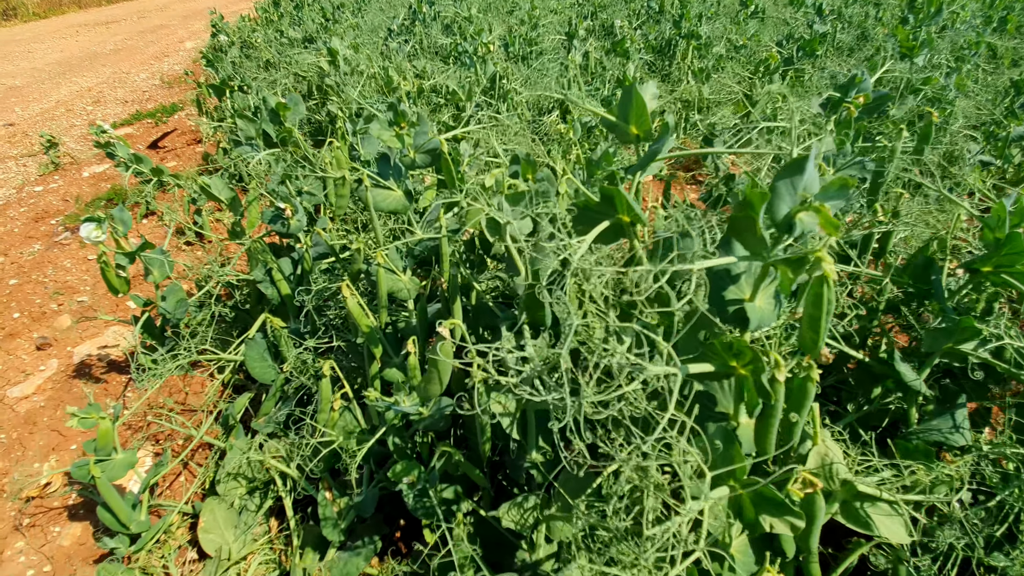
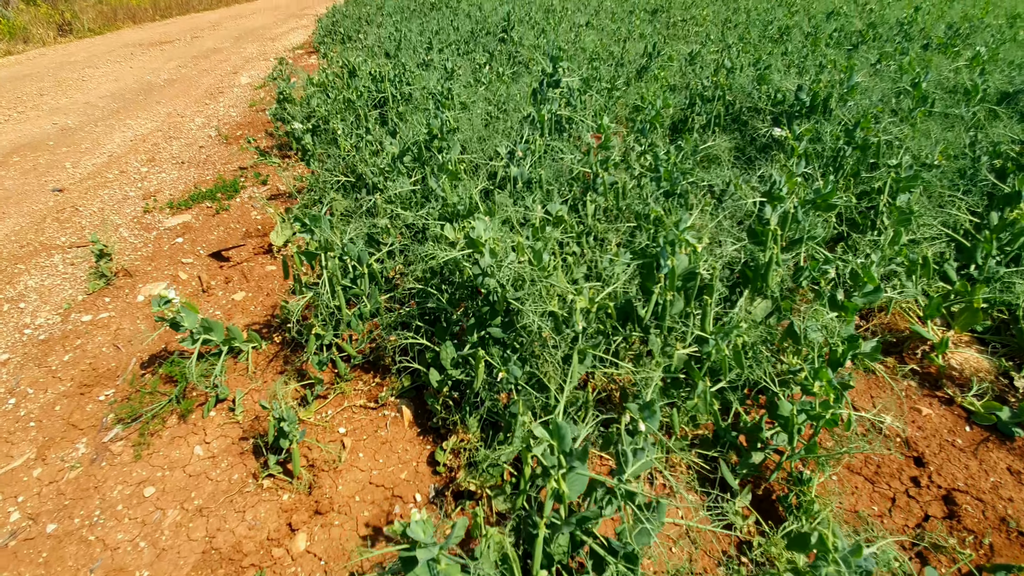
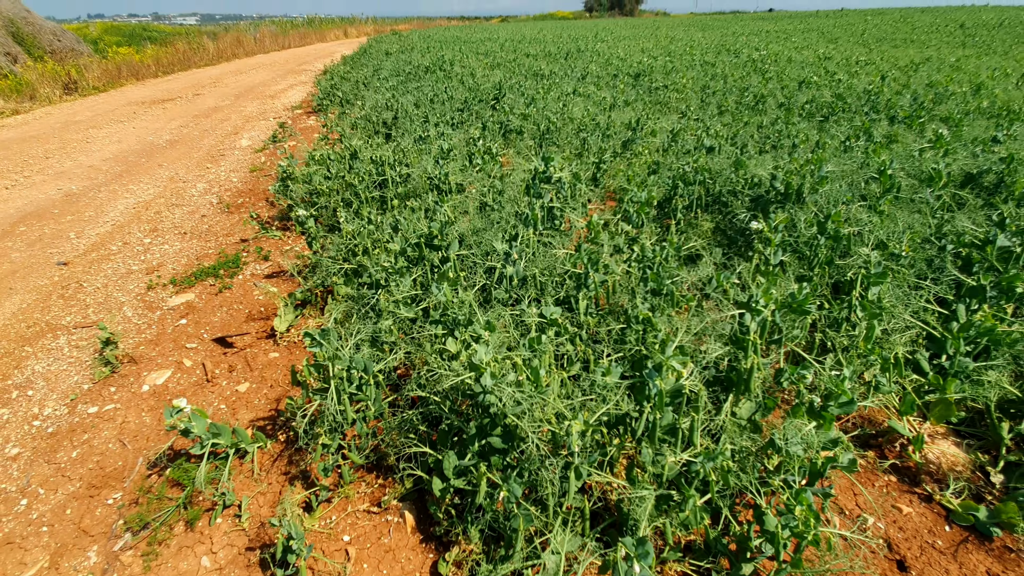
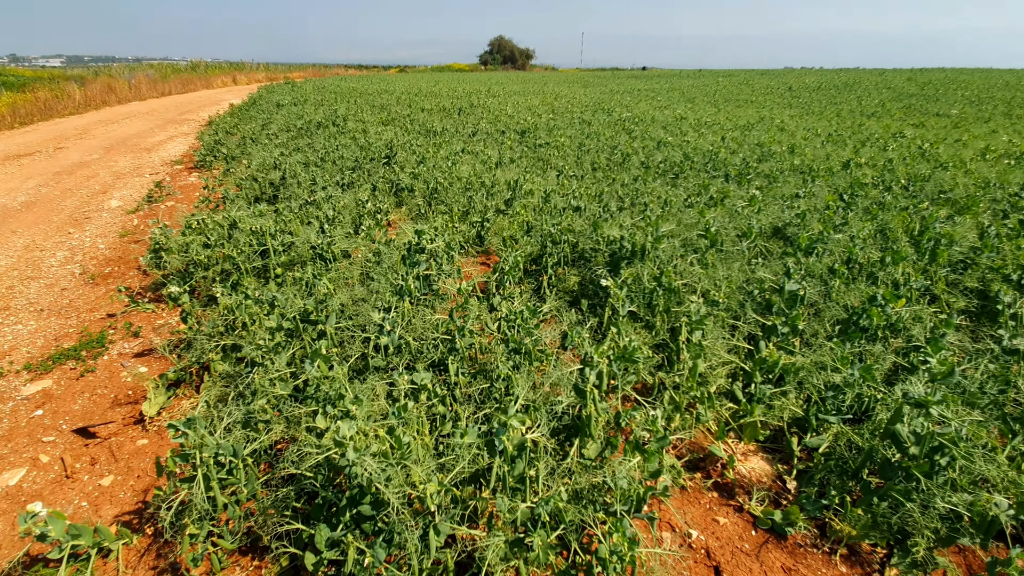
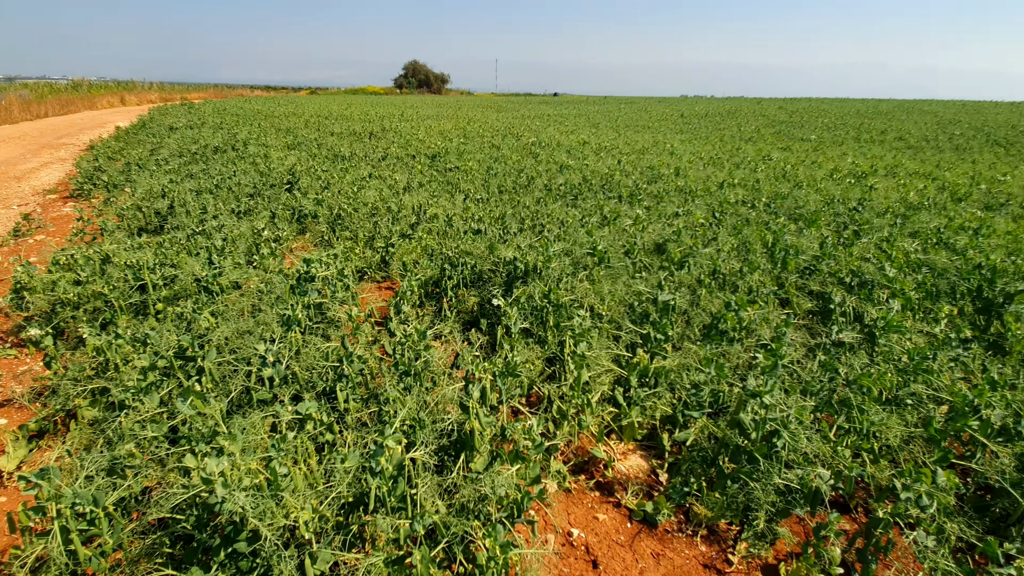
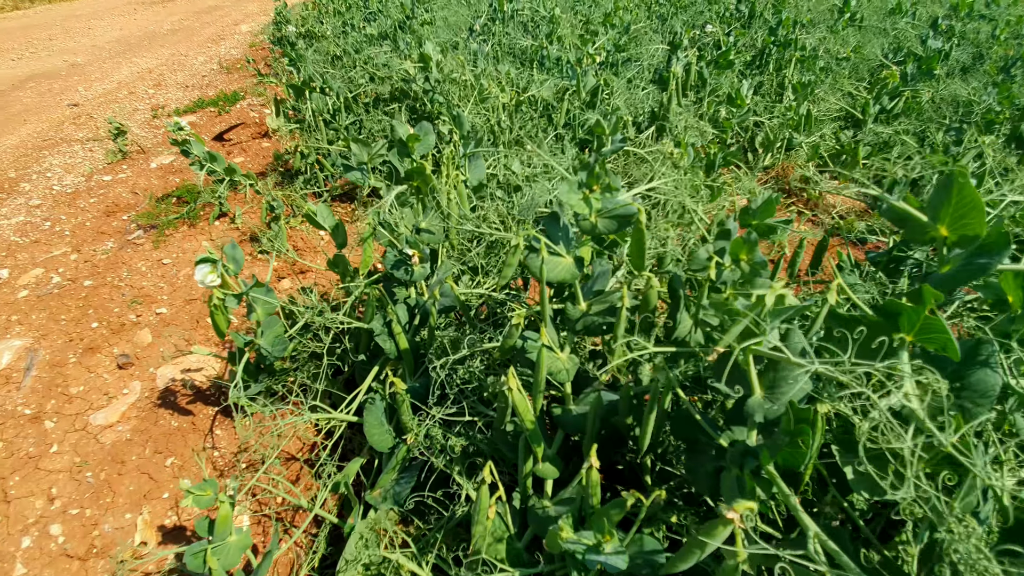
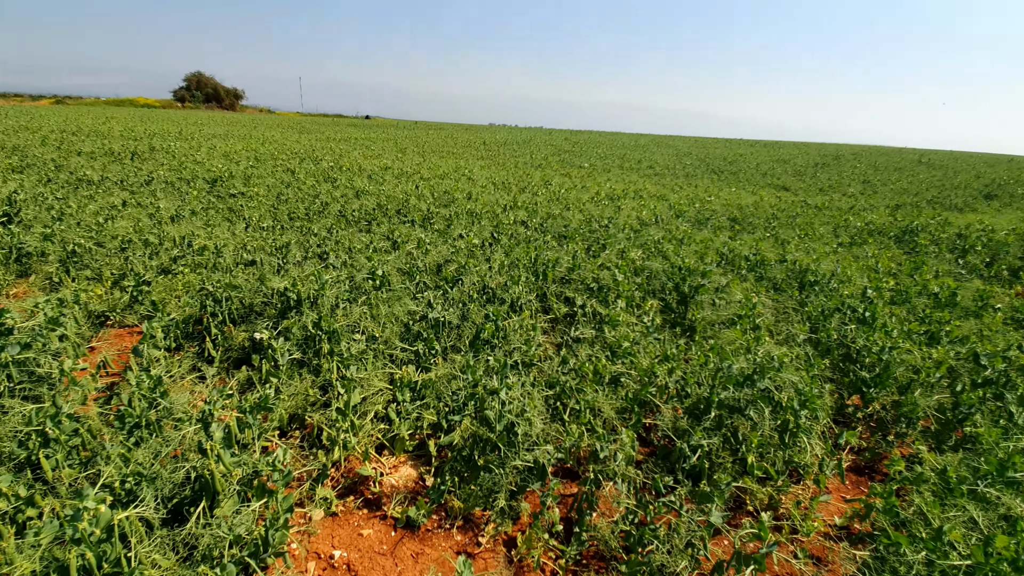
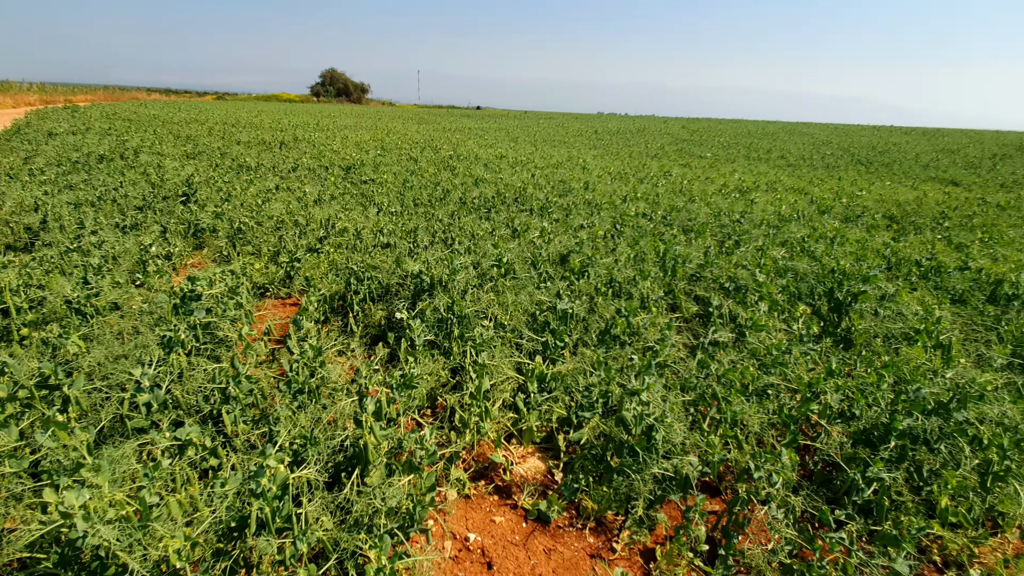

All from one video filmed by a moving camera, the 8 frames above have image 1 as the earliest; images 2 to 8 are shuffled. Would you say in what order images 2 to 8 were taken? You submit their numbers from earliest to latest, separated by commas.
6, 2, 3, 4, 5, 8, 7
